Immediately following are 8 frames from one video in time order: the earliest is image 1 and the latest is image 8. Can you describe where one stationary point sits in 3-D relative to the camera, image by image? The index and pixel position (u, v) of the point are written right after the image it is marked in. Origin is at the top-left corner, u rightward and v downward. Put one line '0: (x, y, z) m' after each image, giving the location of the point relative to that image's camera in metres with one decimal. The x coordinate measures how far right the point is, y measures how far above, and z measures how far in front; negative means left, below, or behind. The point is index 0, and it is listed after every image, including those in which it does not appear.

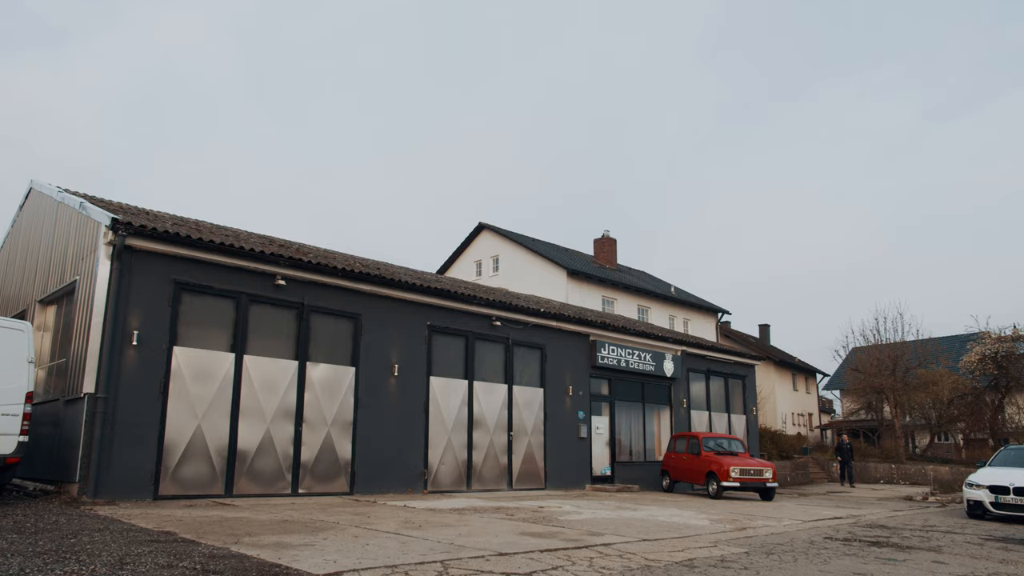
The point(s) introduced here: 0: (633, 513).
0: (+1.6, -3.0, +14.1) m
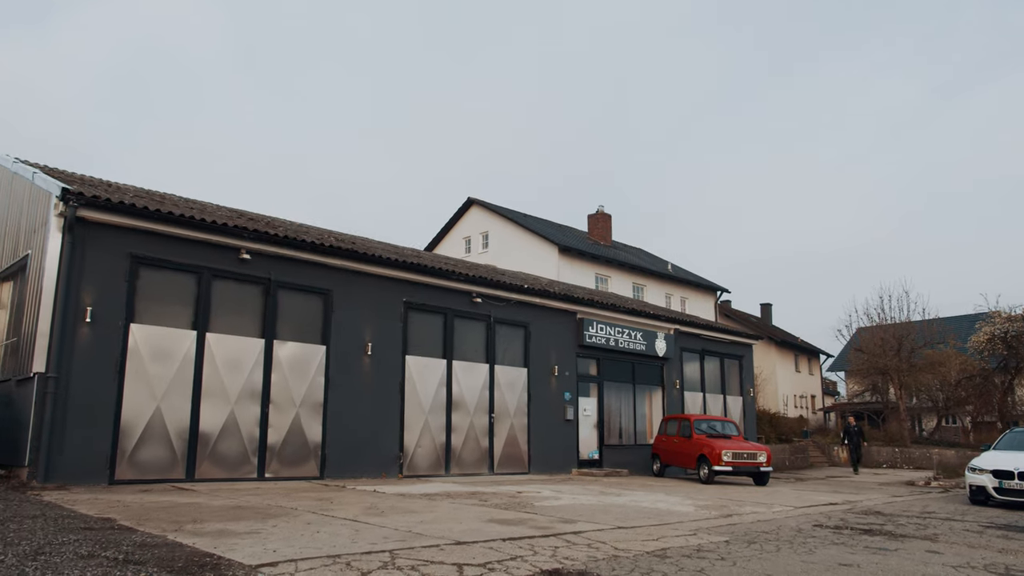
0: (+1.3, -2.7, +13.4) m
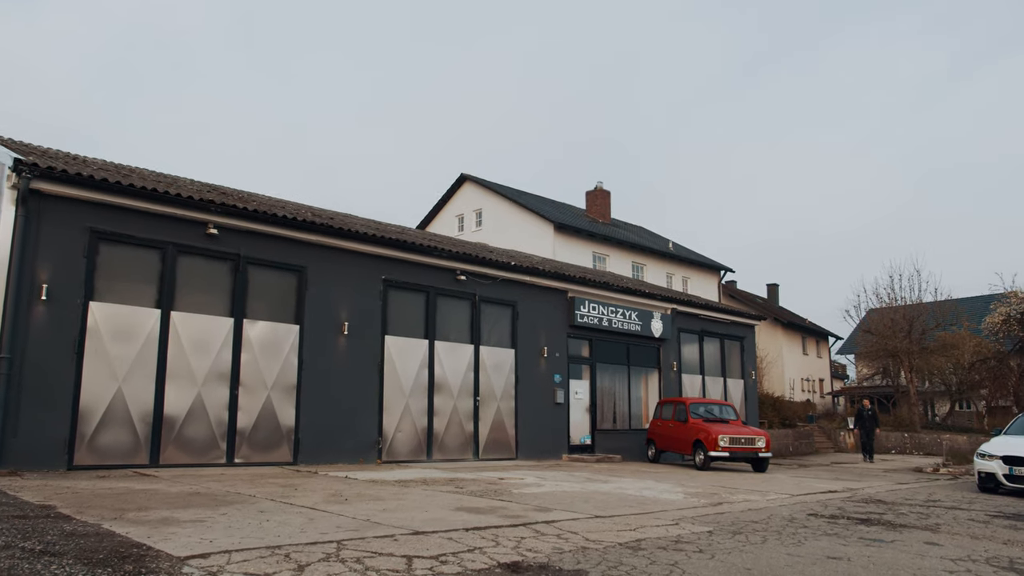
0: (+1.0, -2.4, +12.7) m
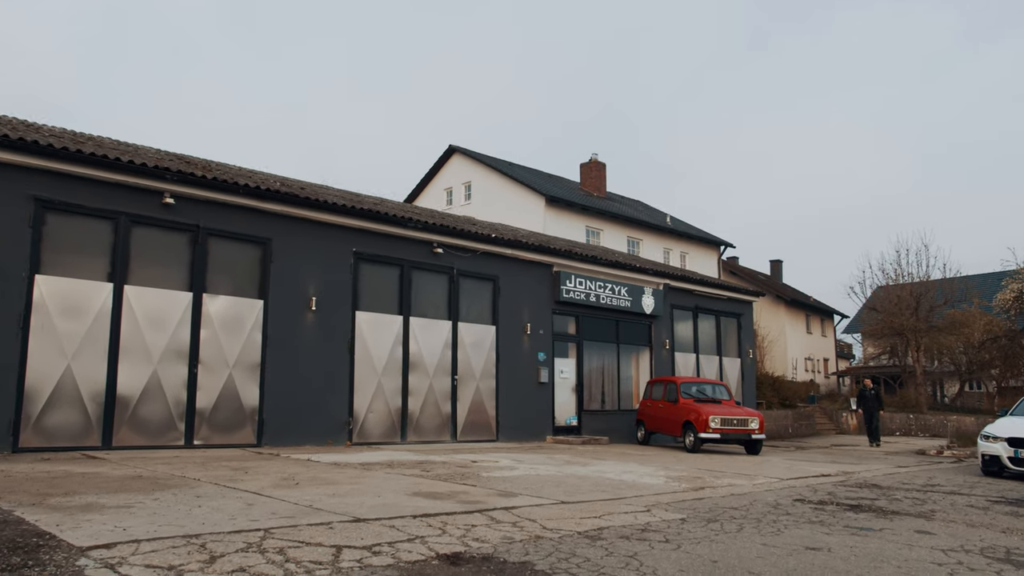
0: (+0.7, -2.0, +12.0) m
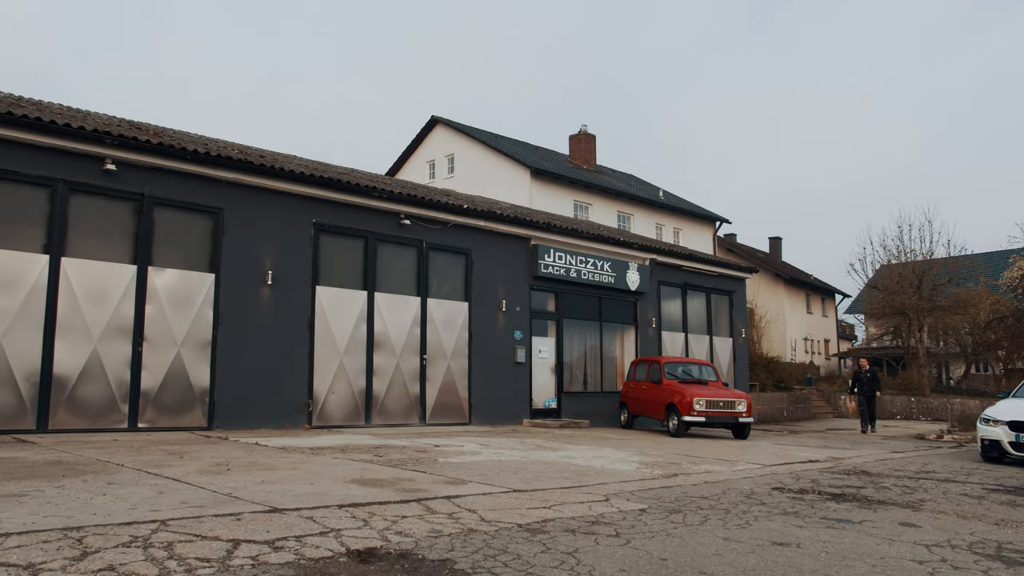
0: (+0.4, -1.7, +11.2) m
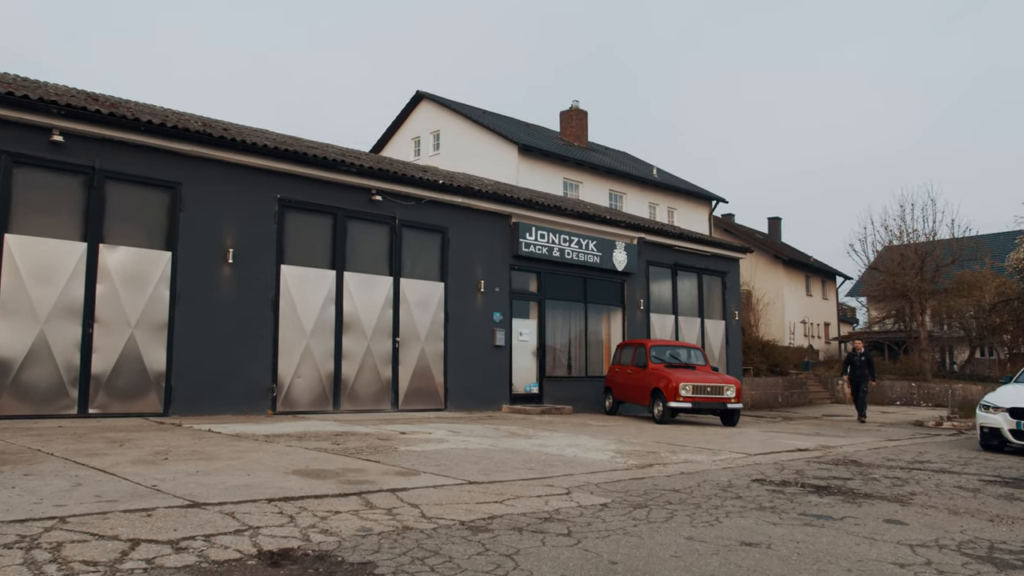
0: (+0.1, -1.5, +10.6) m
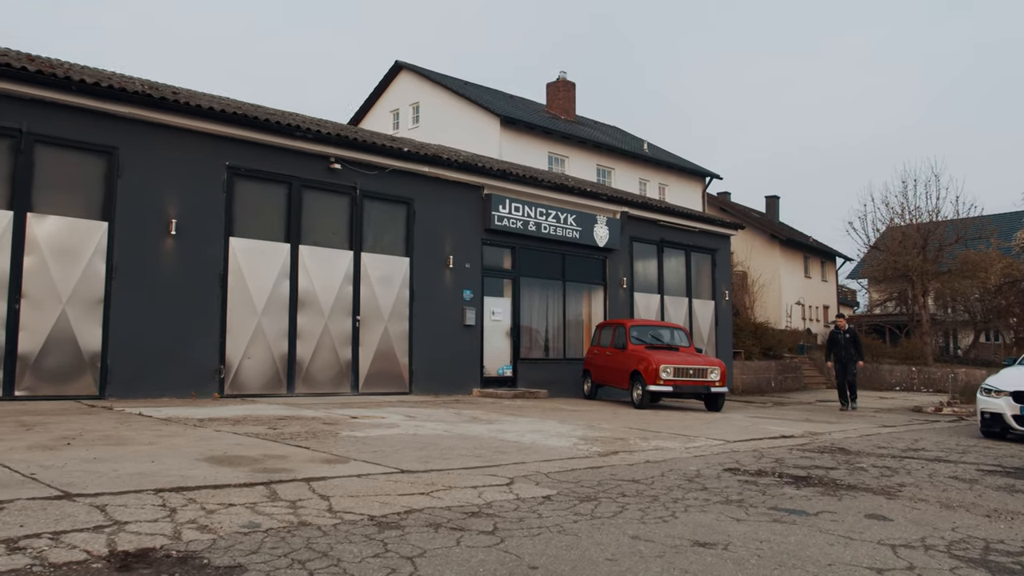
0: (-0.3, -1.3, +9.7) m
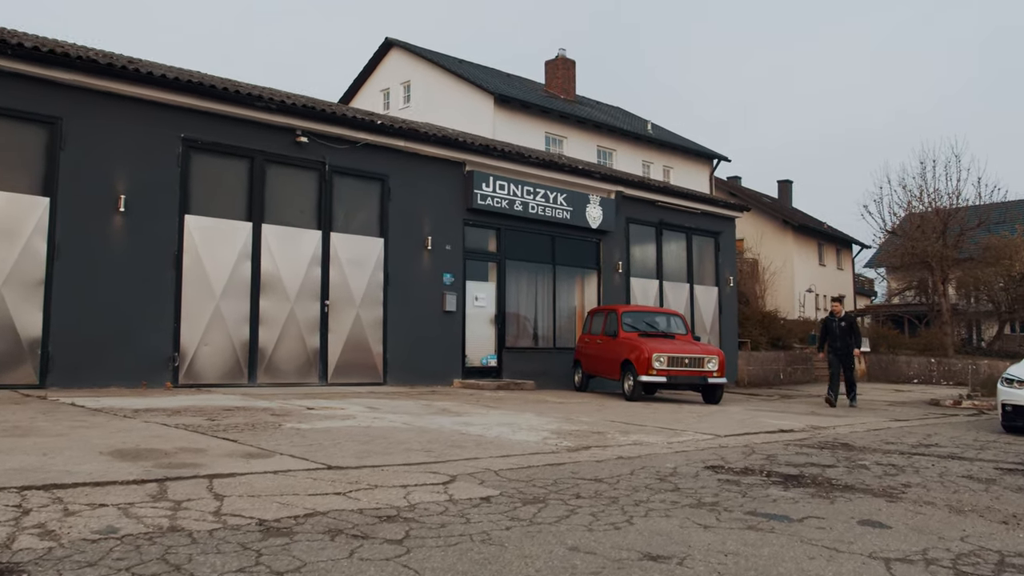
0: (-0.6, -1.1, +8.8) m
